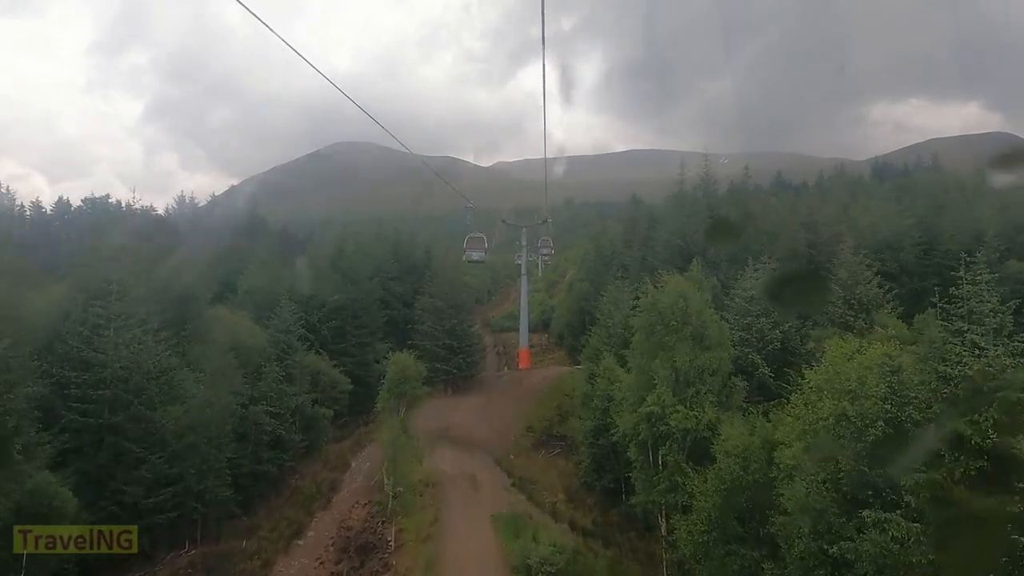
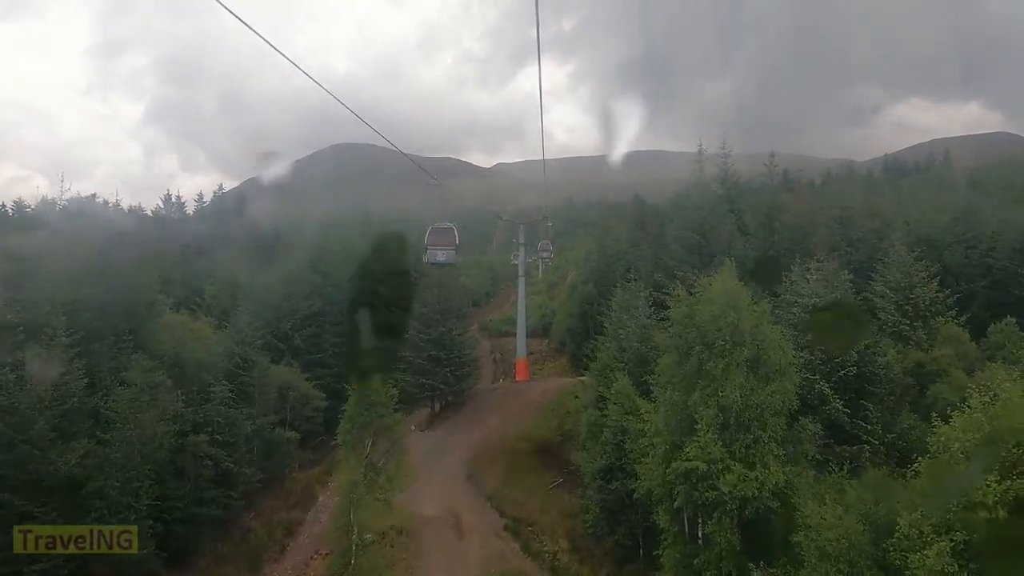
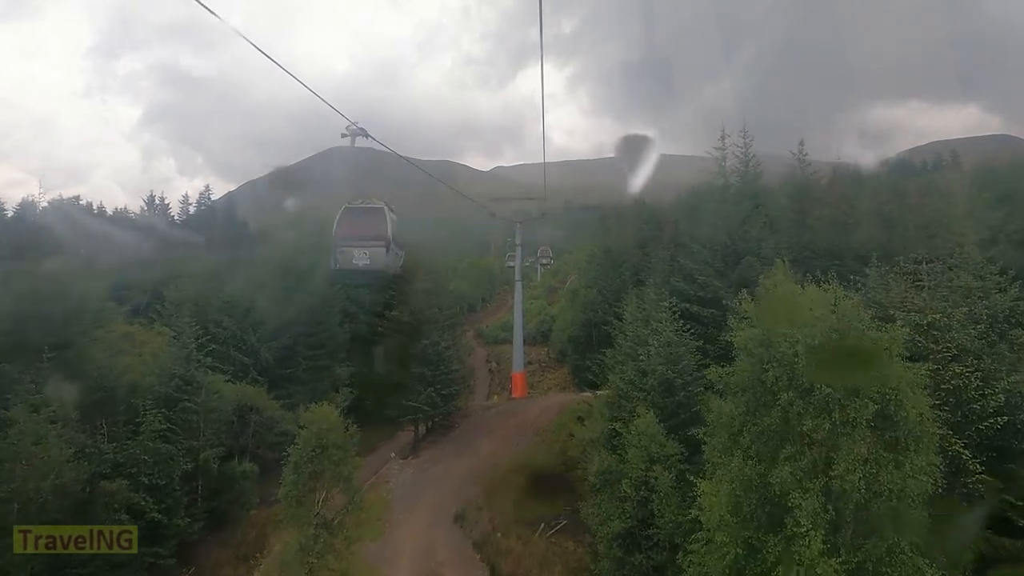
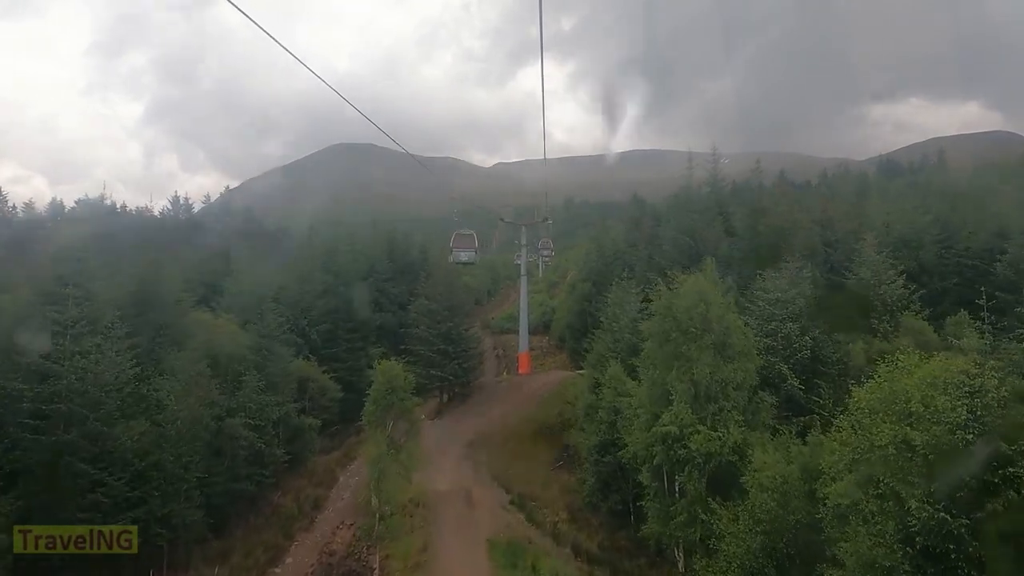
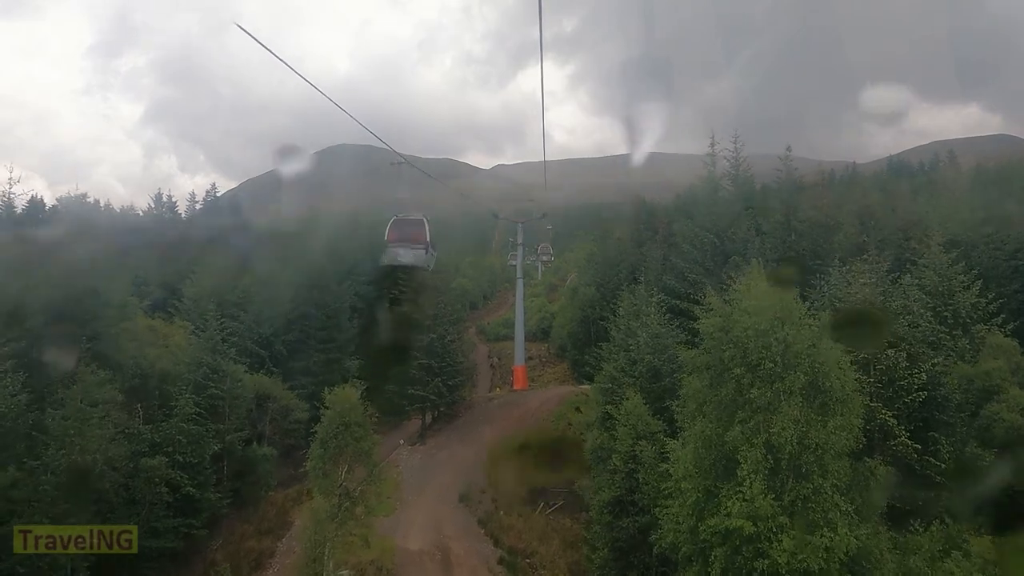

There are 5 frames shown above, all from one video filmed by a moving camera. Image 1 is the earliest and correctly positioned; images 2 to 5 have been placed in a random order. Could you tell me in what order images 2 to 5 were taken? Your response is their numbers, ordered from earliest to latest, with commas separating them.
4, 2, 5, 3
